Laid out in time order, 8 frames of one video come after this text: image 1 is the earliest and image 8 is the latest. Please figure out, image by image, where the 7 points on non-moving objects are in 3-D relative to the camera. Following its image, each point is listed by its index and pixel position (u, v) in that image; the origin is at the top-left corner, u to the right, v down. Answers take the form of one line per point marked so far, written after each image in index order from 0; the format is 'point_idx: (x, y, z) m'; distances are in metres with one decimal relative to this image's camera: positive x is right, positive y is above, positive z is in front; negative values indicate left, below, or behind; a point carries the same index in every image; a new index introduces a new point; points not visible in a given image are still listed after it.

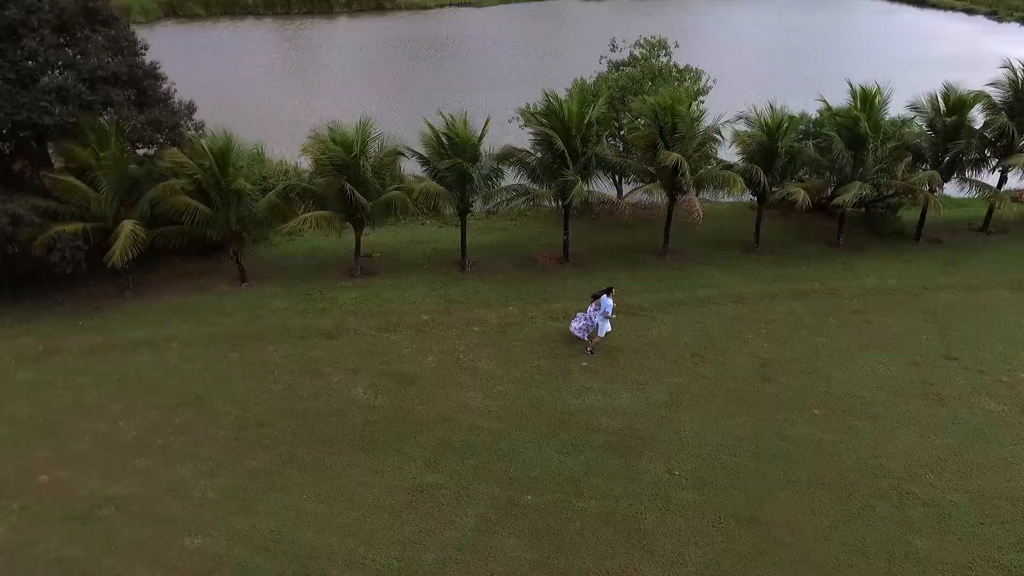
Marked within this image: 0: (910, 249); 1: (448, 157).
0: (+10.1, +1.0, +15.5) m
1: (-1.4, +2.8, +13.3) m
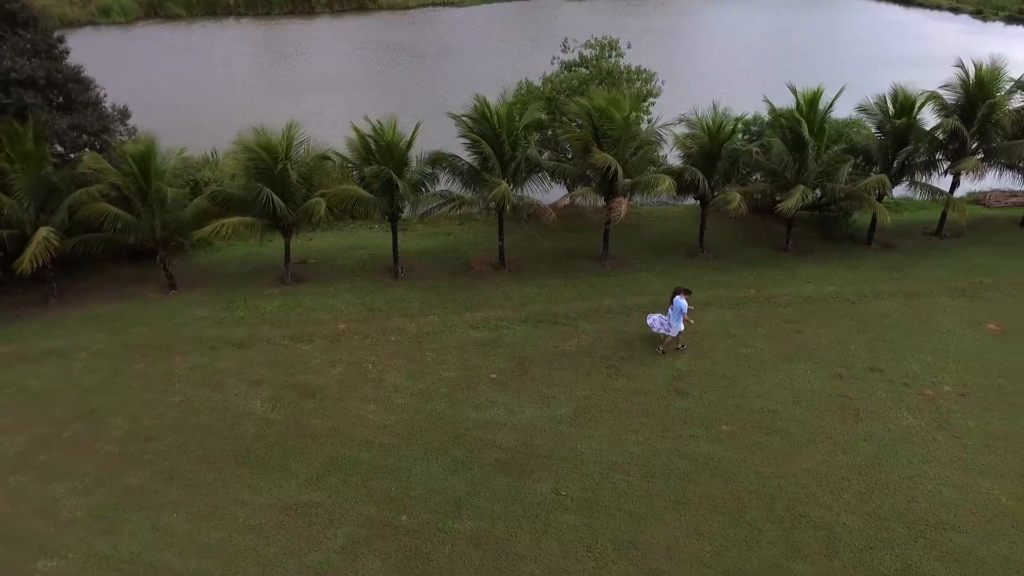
0: (+8.6, +0.8, +15.1) m
1: (-2.9, +2.7, +13.0) m
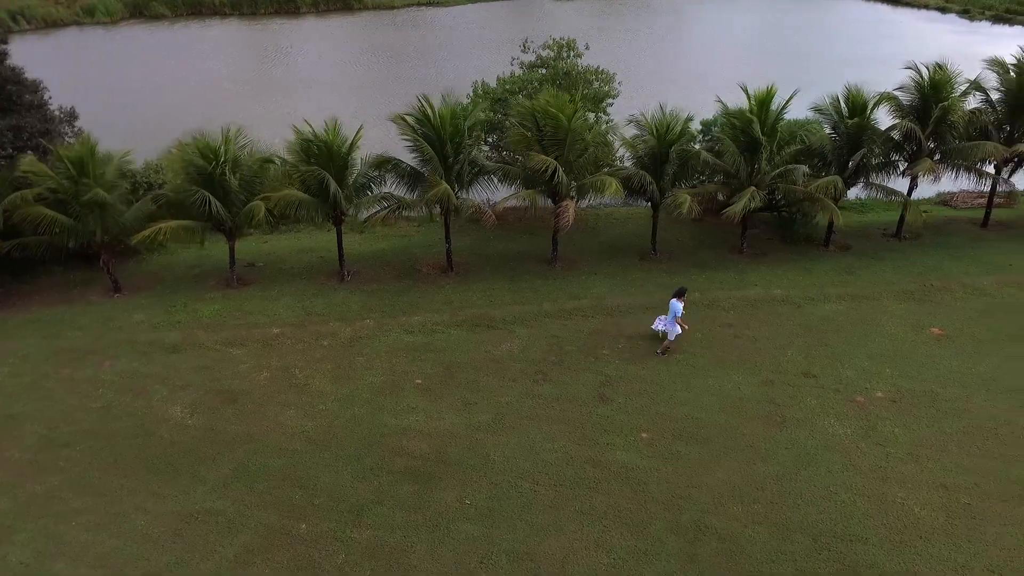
0: (+7.4, +0.8, +14.9) m
1: (-4.2, +2.6, +12.9) m
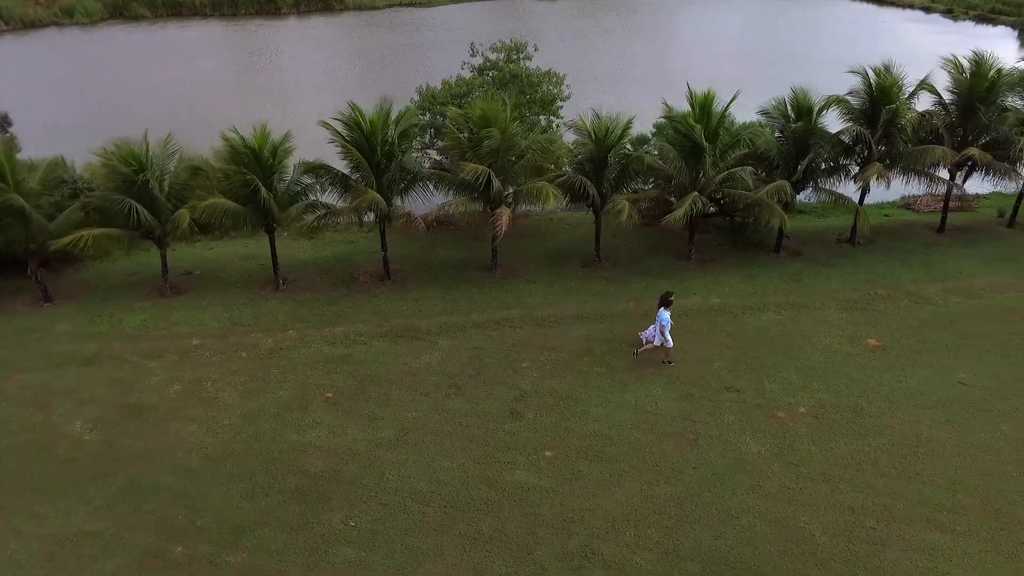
0: (+6.0, +0.6, +14.6) m
1: (-5.6, +2.4, +12.7) m
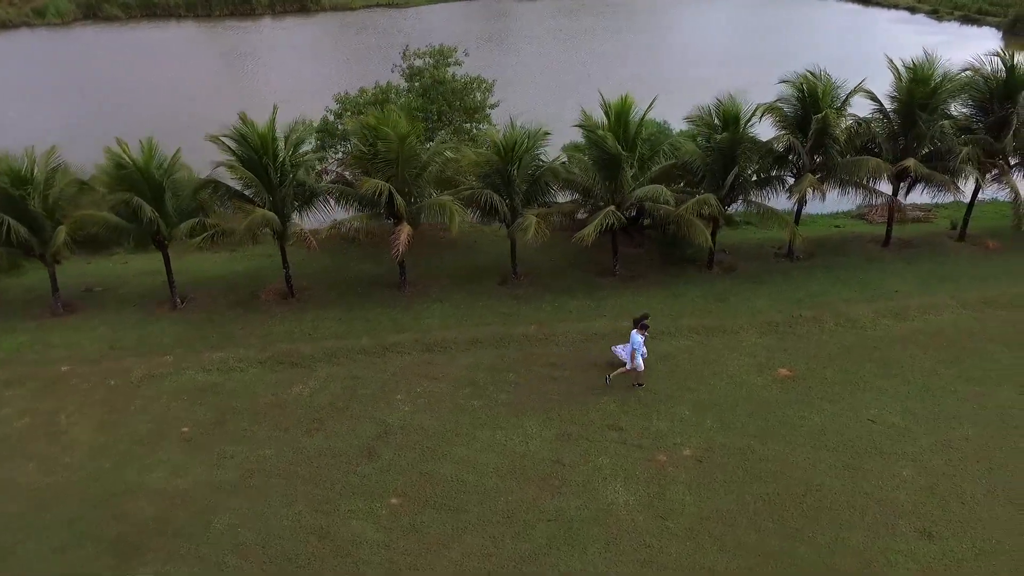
0: (+4.0, +0.2, +13.8) m
1: (-7.6, +2.0, +12.1) m
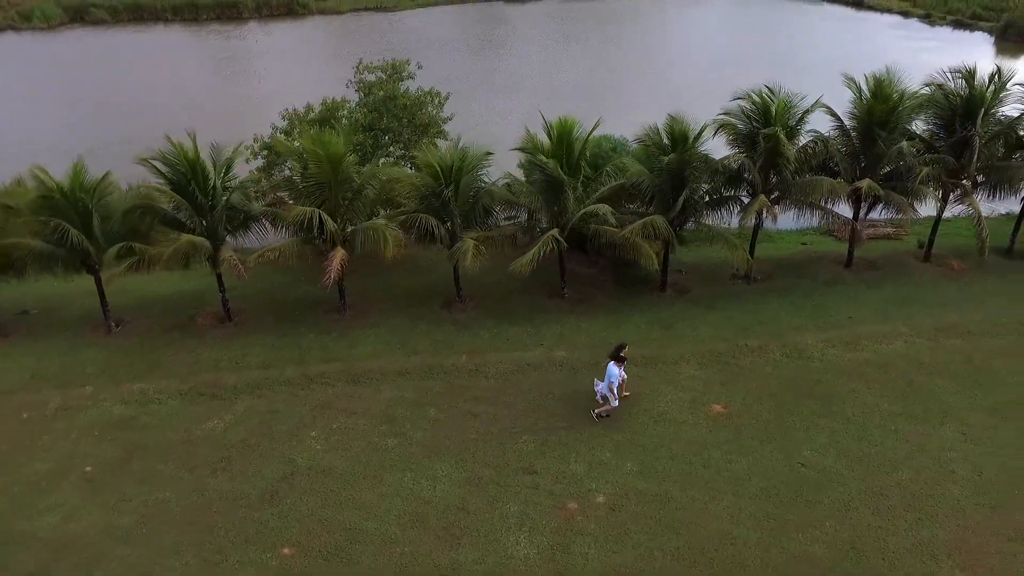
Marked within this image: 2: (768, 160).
0: (+2.8, -0.4, +13.4) m
1: (-8.8, +1.5, +11.8) m
2: (+5.4, +2.7, +12.9) m
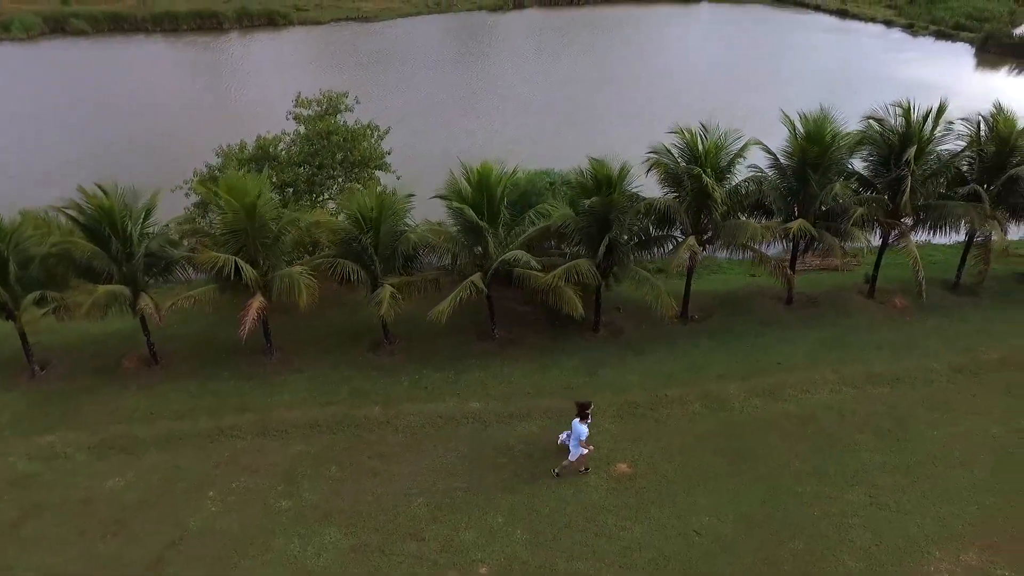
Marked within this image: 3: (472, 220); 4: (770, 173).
0: (+1.2, -1.3, +13.3) m
1: (-10.4, +0.6, +11.8) m
2: (+3.9, +1.8, +12.8) m
3: (-0.8, +1.3, +12.0) m
4: (+5.7, +2.5, +13.6) m
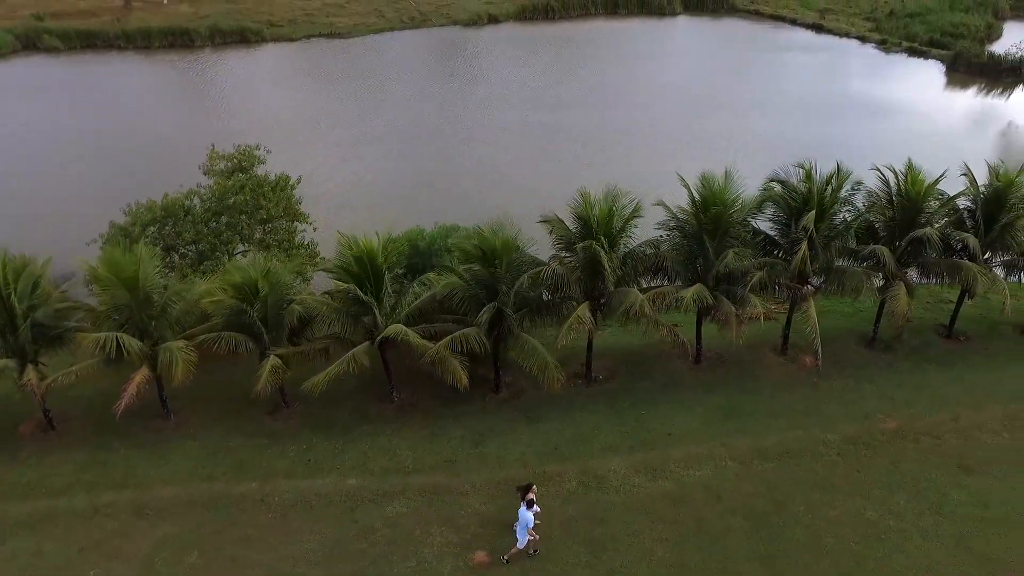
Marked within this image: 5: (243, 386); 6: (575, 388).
0: (-1.0, -2.7, +13.3) m
1: (-12.6, -0.8, +11.9) m
2: (+1.6, +0.4, +12.7) m
3: (-3.0, -0.1, +12.0) m
4: (+3.5, +1.1, +13.5) m
5: (-6.0, -2.3, +14.0) m
6: (+1.4, -2.3, +13.8) m
